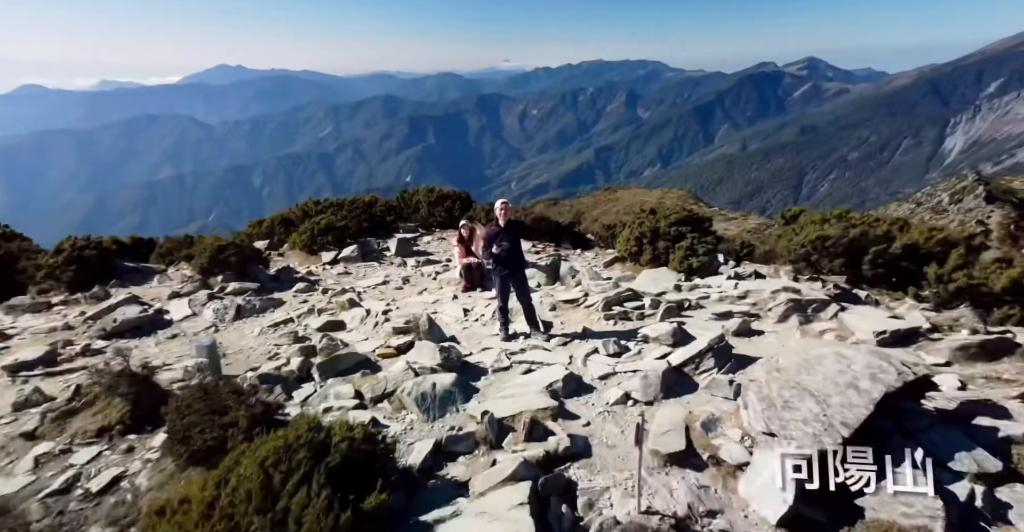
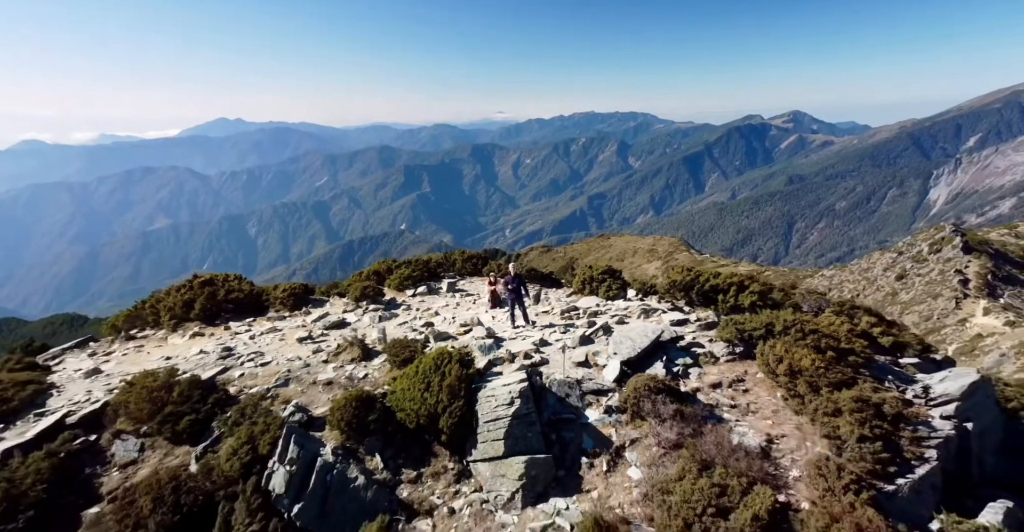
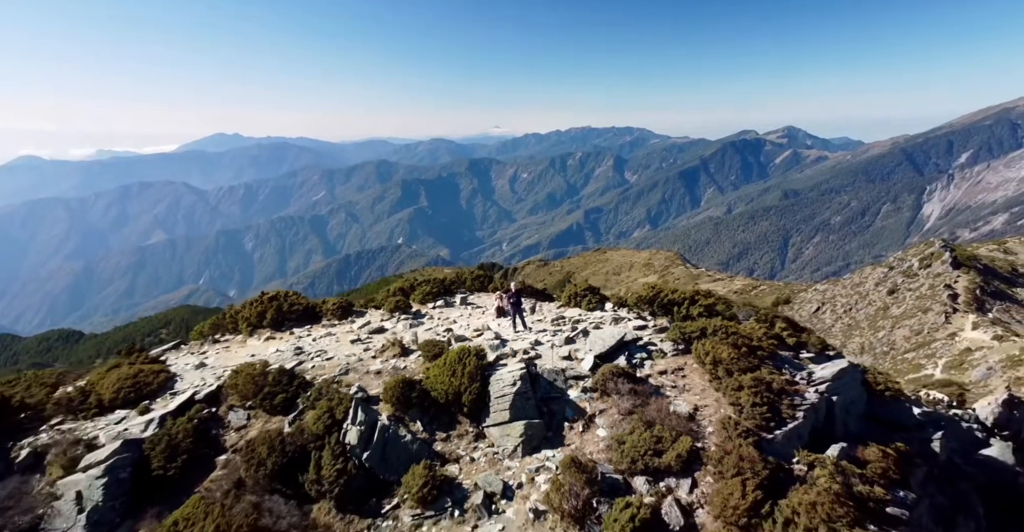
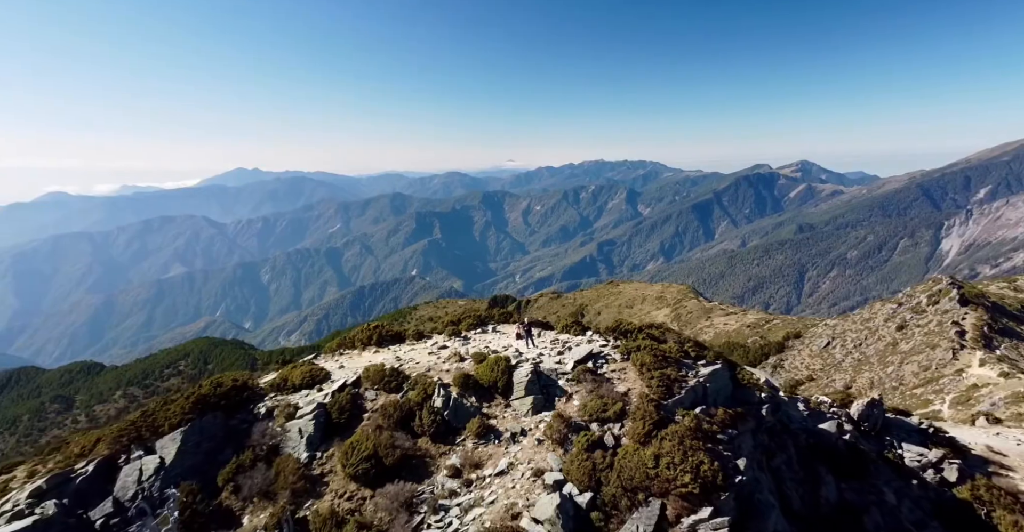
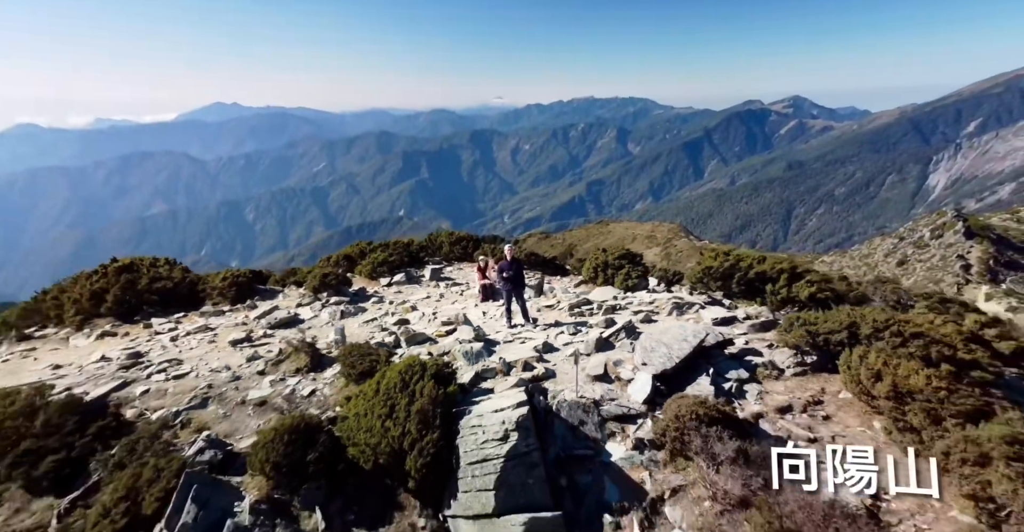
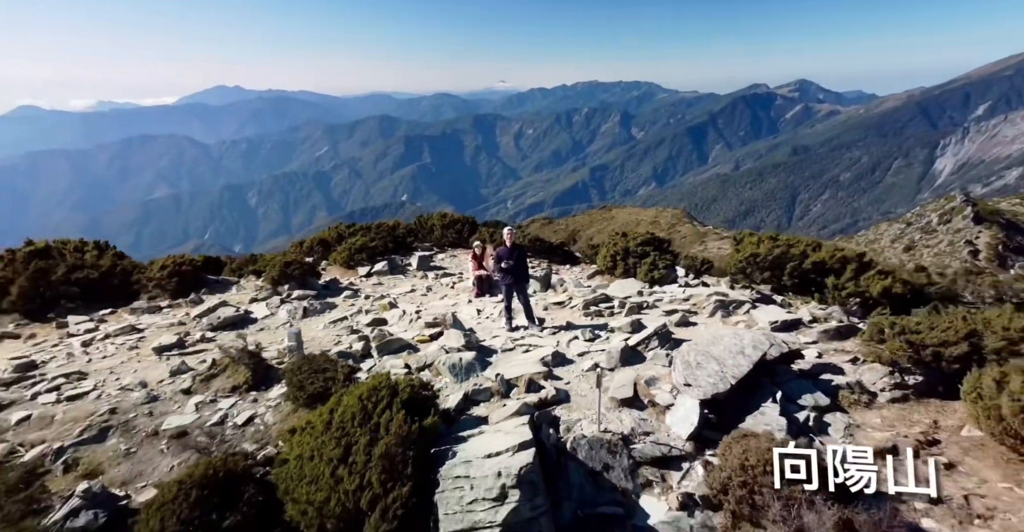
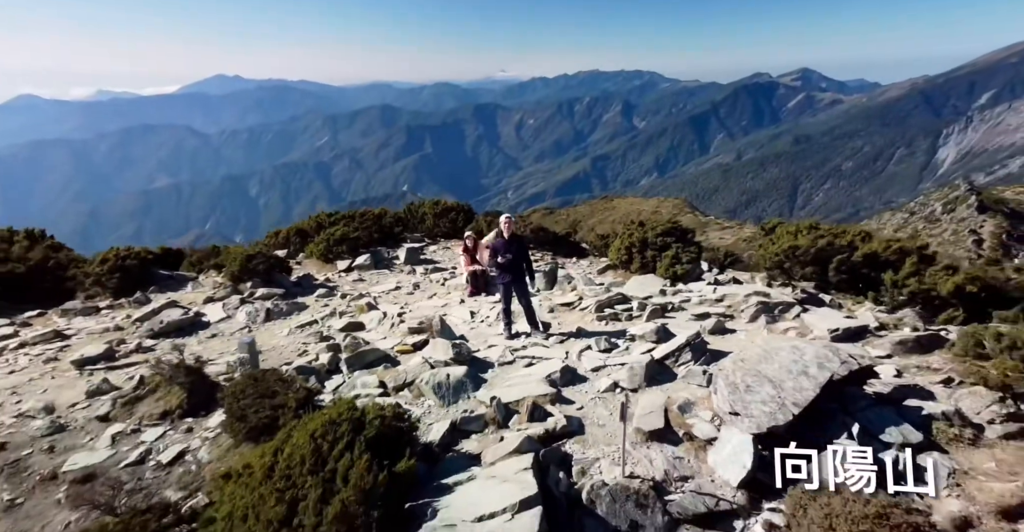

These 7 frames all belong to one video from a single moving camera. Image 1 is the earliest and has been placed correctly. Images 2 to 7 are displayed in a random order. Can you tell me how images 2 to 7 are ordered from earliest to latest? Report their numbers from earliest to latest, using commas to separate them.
7, 6, 5, 2, 3, 4
